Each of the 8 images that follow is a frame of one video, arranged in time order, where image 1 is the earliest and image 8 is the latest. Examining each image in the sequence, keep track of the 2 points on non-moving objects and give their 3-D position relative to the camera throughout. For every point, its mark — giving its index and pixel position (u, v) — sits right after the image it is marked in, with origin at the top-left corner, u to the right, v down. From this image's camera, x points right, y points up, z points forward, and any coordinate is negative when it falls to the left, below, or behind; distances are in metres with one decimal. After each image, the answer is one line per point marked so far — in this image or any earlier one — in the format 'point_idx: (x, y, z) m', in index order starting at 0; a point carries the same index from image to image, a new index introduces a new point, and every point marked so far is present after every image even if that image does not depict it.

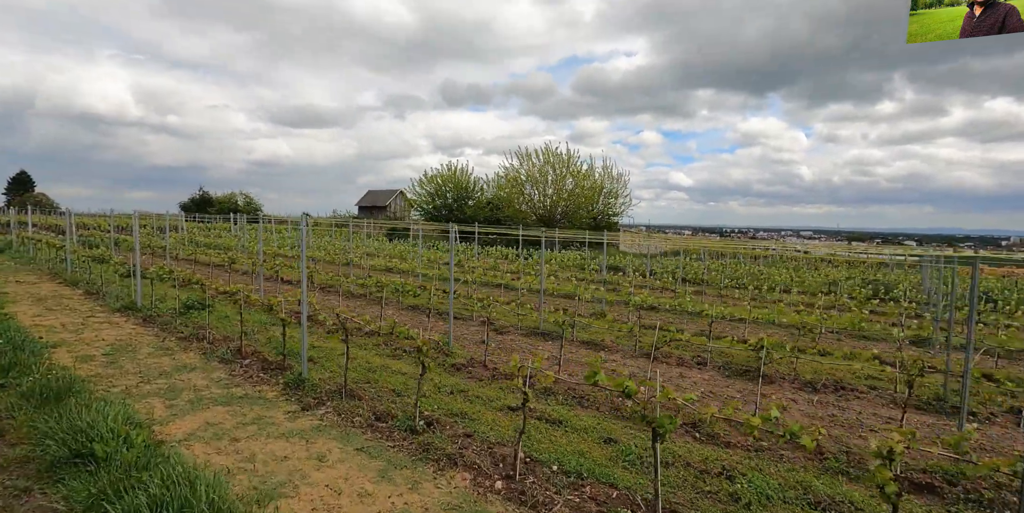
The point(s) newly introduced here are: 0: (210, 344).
0: (-4.1, -1.2, +7.2) m
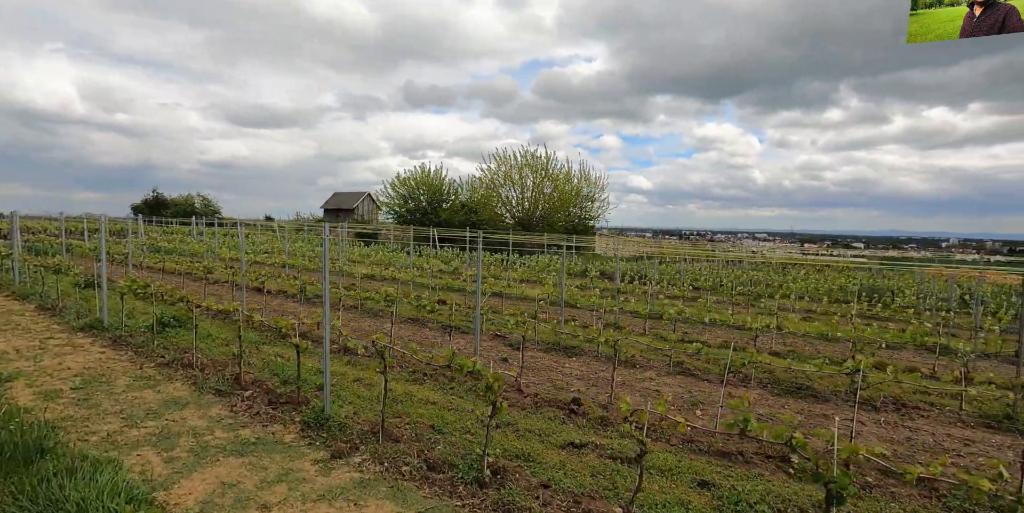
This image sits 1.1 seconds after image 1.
0: (-3.7, -1.4, +6.1) m
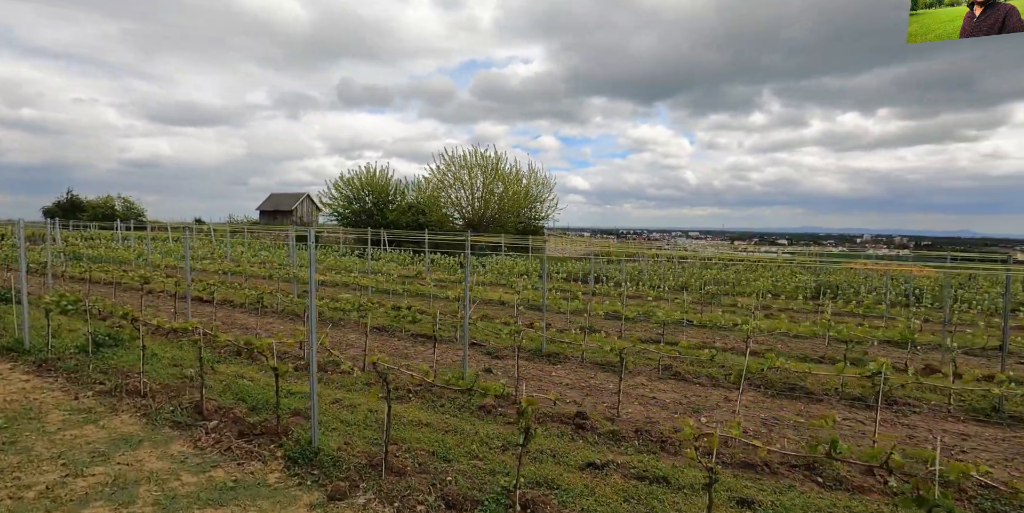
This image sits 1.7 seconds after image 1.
0: (-3.7, -1.5, +5.3) m
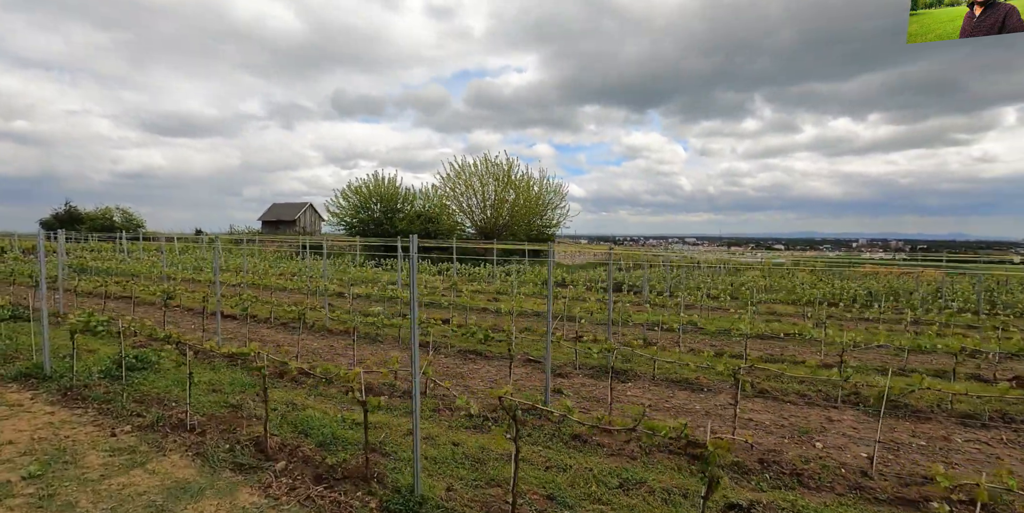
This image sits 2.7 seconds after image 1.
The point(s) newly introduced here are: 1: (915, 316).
0: (-2.7, -1.6, +4.6) m
1: (+7.7, -1.1, +9.8) m
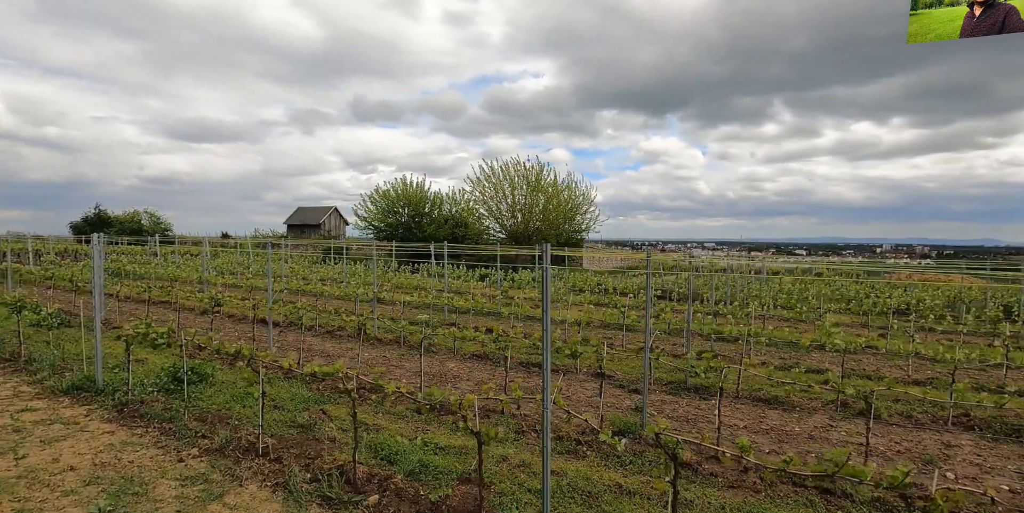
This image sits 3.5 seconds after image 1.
0: (-1.8, -1.6, +4.1) m
1: (+8.7, -1.2, +9.1) m
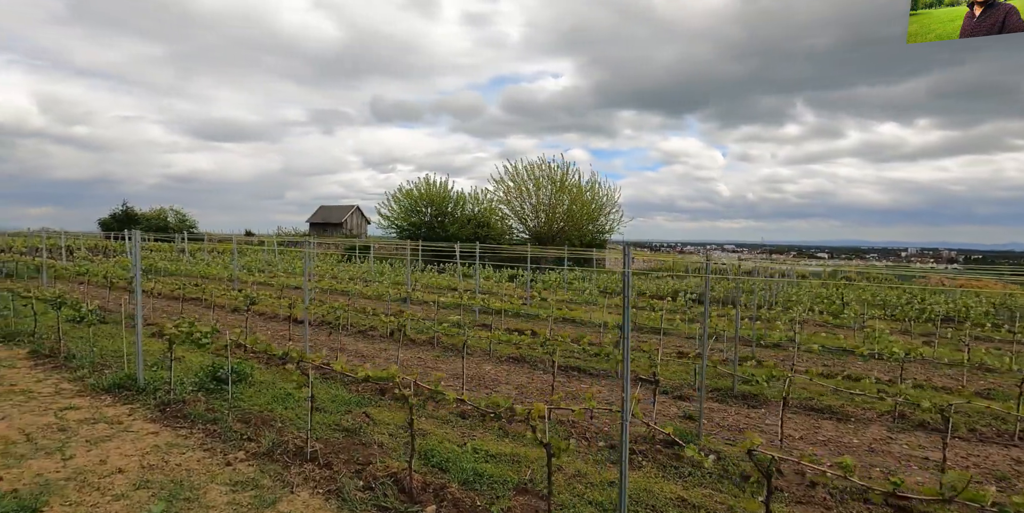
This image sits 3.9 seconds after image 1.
0: (-1.4, -1.6, +3.9) m
1: (+9.3, -1.3, +8.6) m
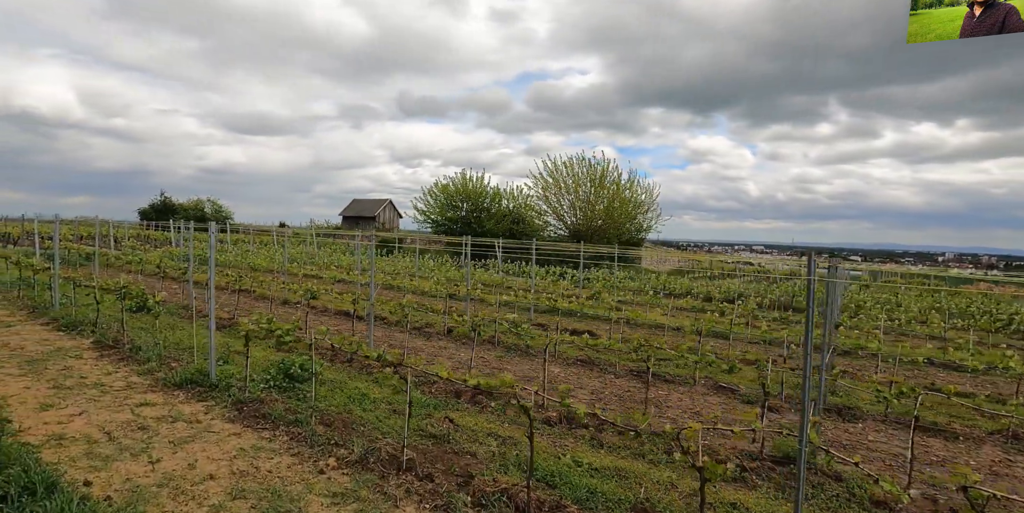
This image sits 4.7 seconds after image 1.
0: (-0.6, -1.6, +3.6) m
1: (+10.3, -1.5, +7.8) m
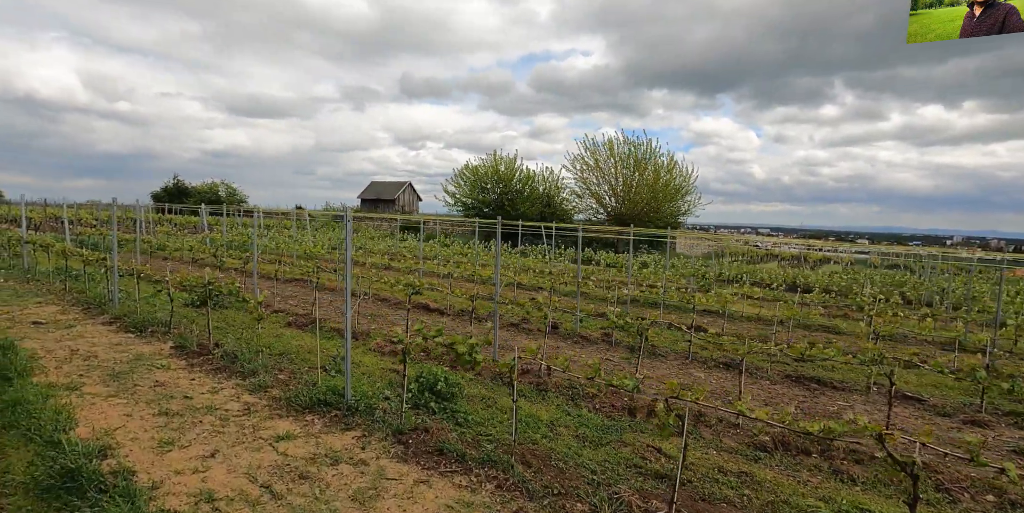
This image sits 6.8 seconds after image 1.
0: (+1.1, -1.5, +2.6) m
1: (+11.9, -1.2, +6.9) m
